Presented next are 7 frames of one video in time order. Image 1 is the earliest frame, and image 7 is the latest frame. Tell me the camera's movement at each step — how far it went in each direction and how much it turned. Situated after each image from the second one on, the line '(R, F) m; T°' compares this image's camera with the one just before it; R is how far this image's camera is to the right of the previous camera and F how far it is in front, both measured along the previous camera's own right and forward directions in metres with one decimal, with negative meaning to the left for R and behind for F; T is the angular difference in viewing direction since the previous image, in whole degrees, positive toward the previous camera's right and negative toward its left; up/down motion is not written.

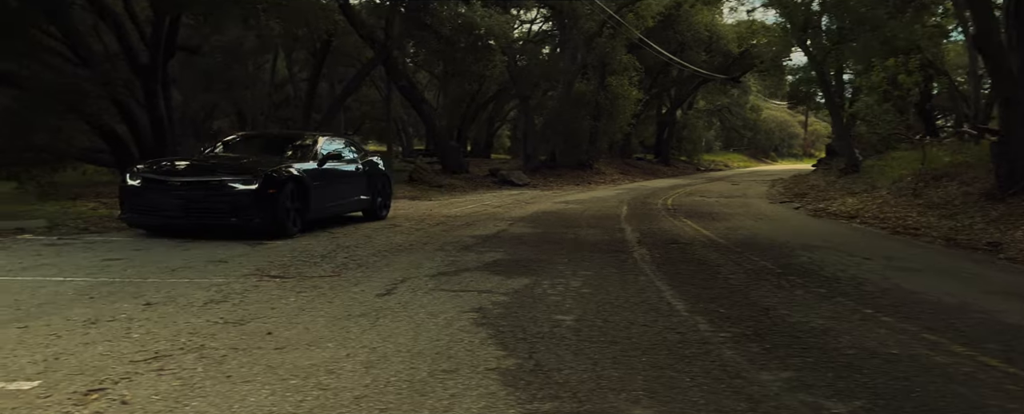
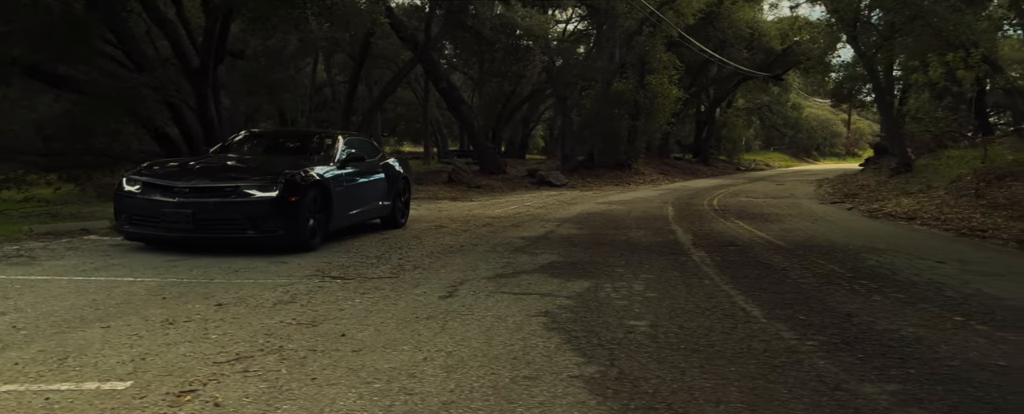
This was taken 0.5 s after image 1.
(-0.2, 0.0) m; -3°
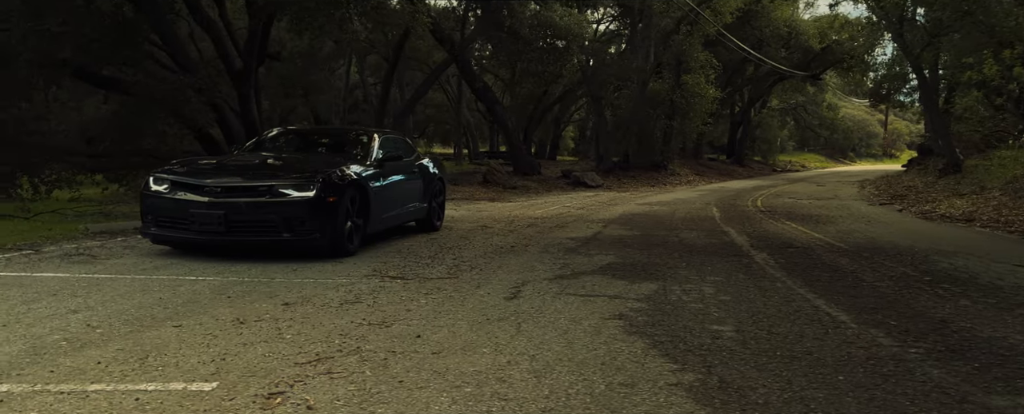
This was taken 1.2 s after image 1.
(-0.2, +0.1) m; -2°
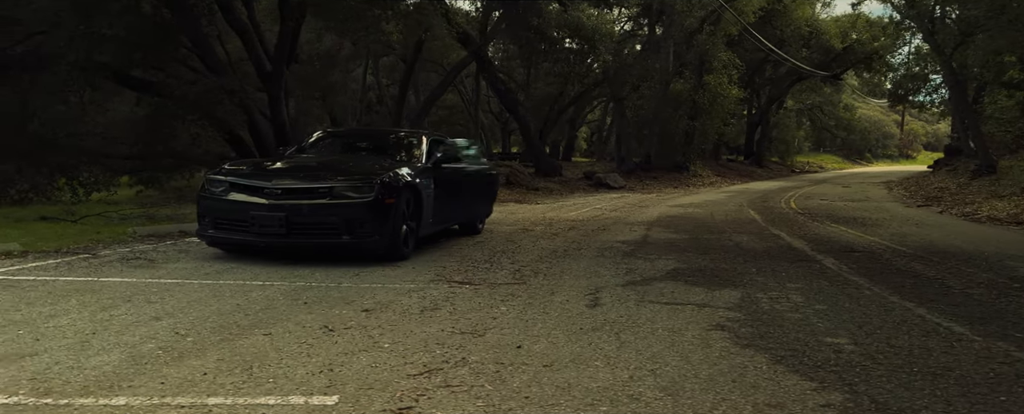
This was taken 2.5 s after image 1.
(-0.4, +0.1) m; -1°
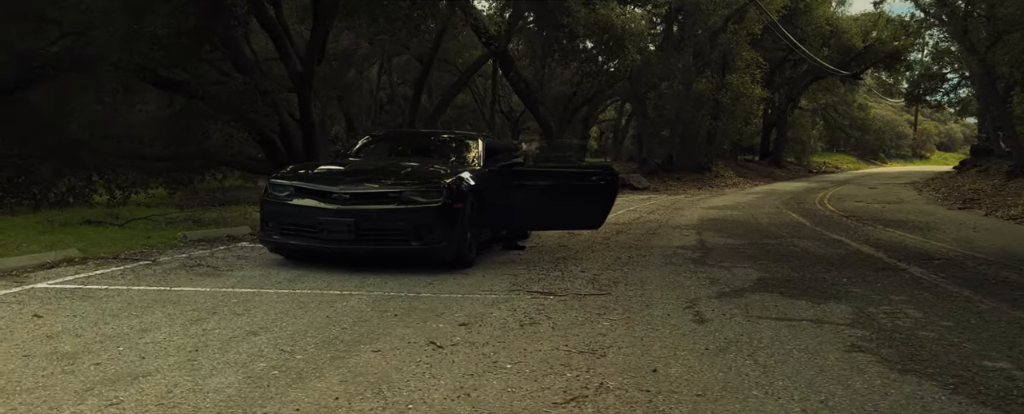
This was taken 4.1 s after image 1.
(-0.5, +0.2) m; -1°
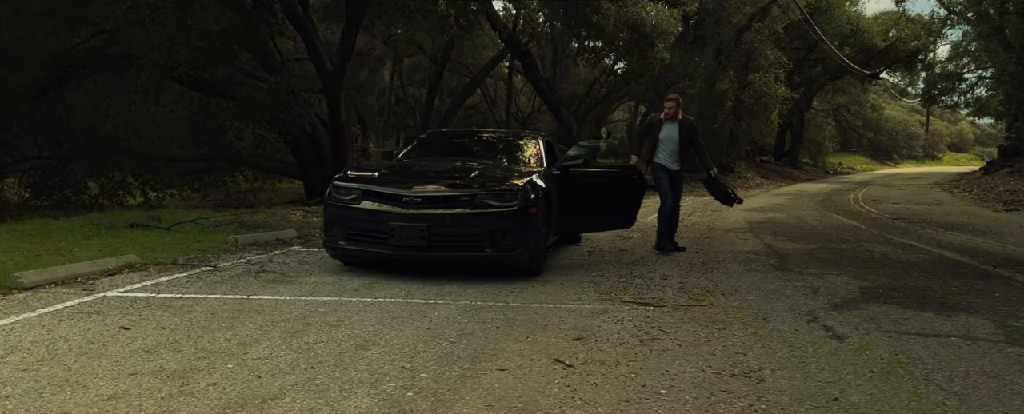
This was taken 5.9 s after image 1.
(-0.6, +0.3) m; -1°
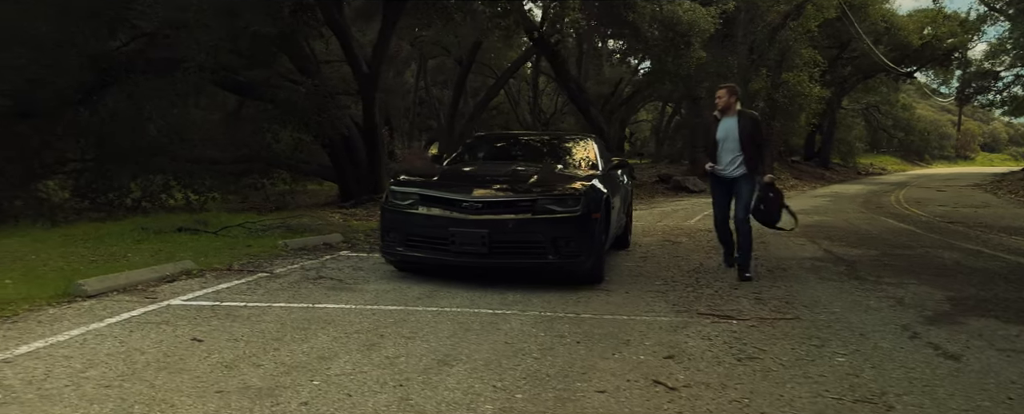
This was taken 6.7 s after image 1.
(-0.3, +0.2) m; -2°
